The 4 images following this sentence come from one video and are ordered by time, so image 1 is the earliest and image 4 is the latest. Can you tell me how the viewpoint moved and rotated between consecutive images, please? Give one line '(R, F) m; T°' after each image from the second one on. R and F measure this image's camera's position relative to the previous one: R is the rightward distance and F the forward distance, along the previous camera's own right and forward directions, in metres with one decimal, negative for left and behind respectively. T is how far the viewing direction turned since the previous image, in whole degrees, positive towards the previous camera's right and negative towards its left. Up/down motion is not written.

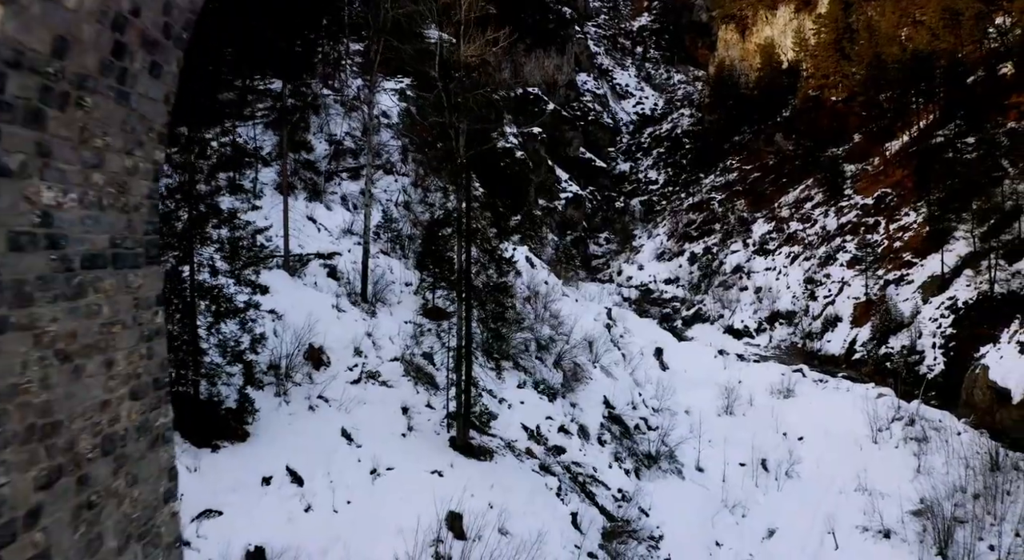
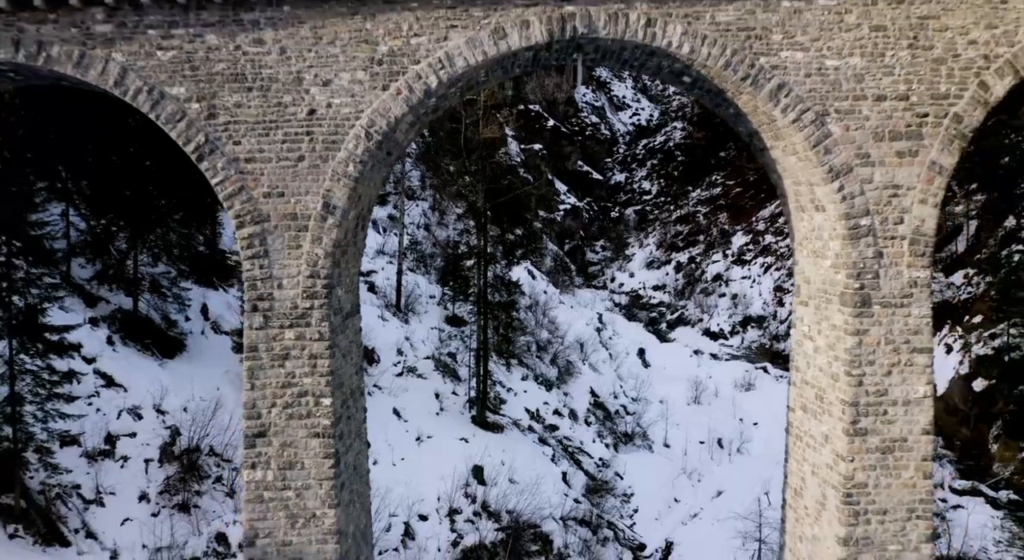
(-0.1, -4.1) m; 0°
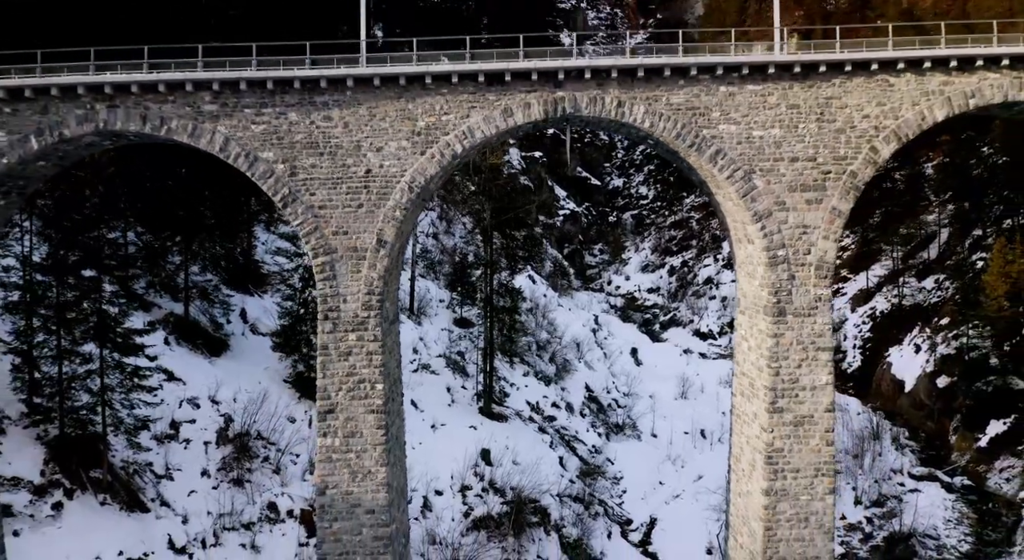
(-0.1, -2.3) m; 0°
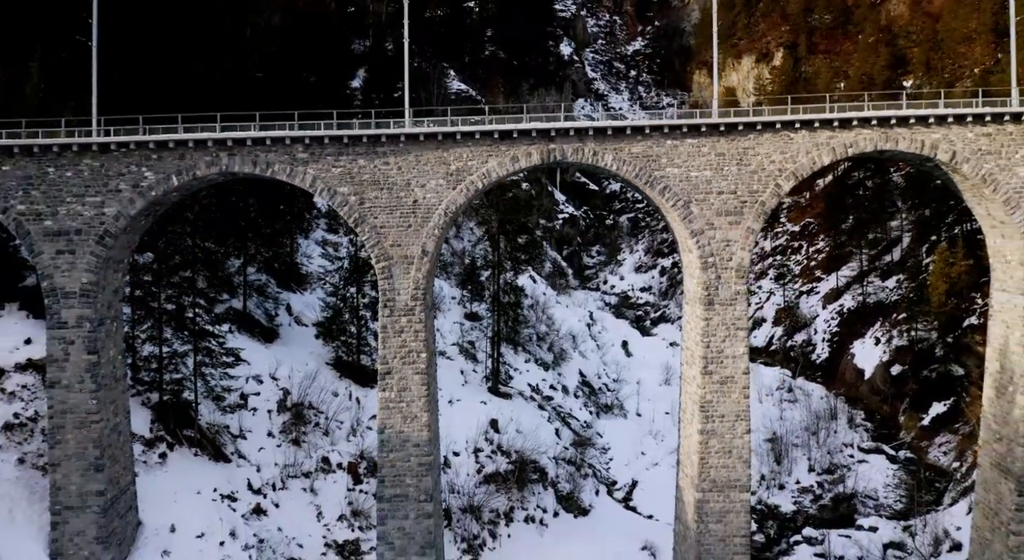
(-0.1, -3.6) m; 0°
